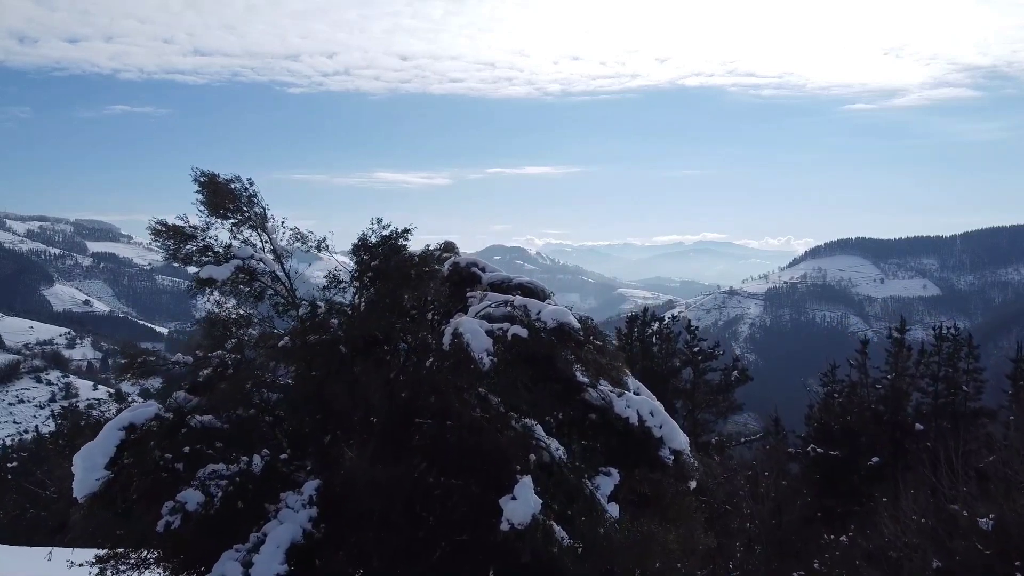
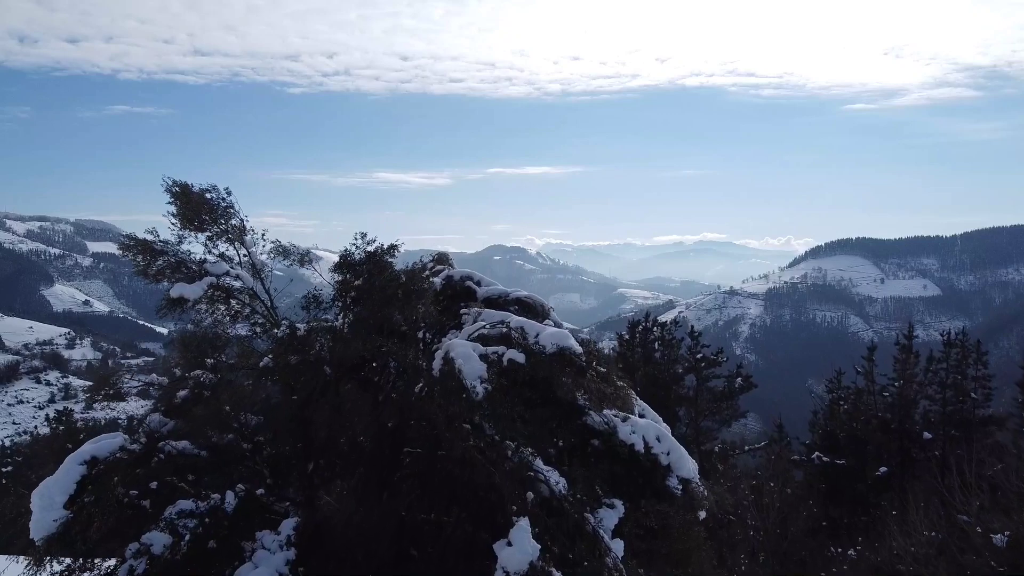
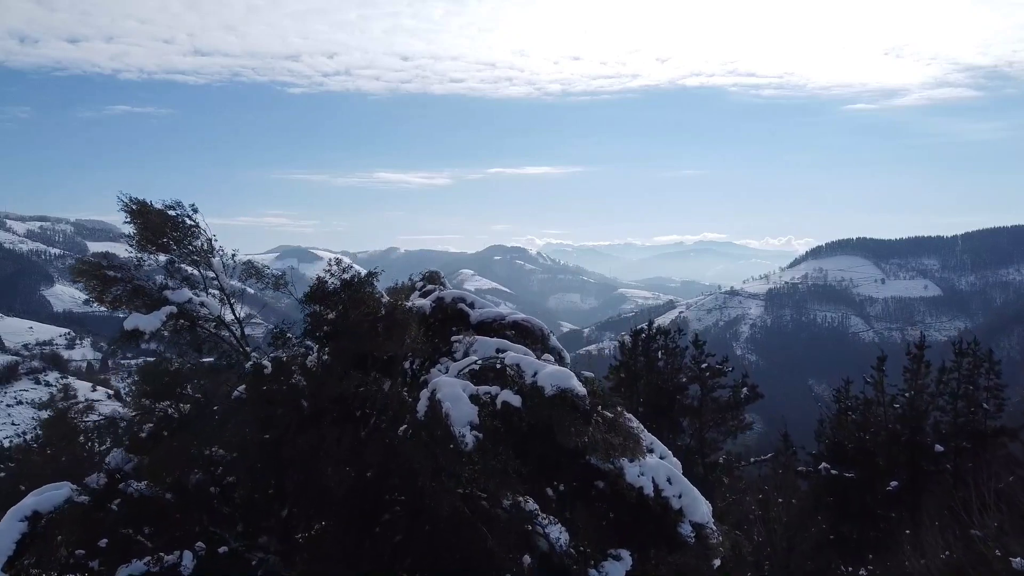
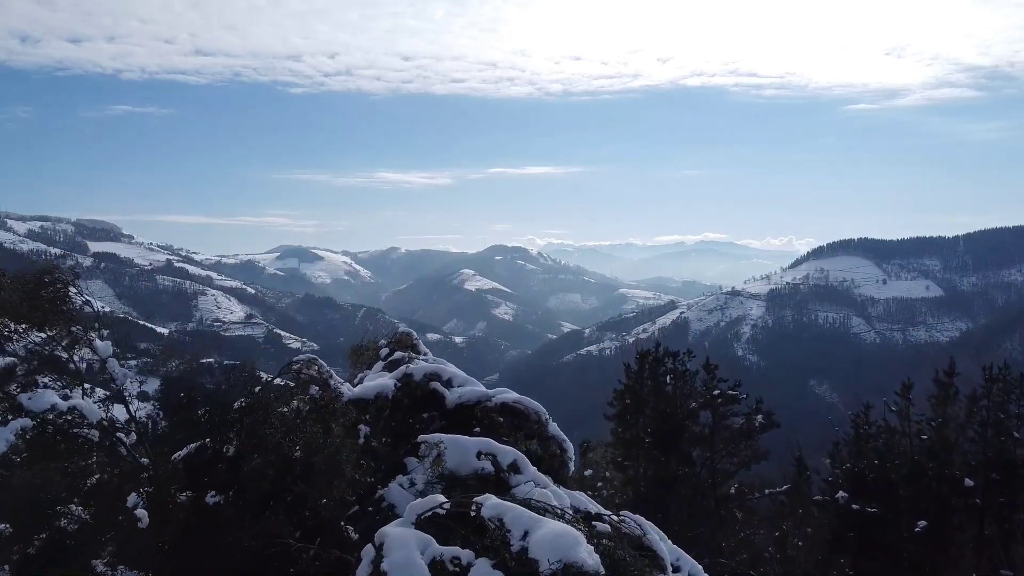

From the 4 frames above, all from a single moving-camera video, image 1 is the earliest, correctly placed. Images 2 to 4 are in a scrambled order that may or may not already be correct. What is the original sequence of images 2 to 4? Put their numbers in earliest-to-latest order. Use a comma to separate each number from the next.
2, 3, 4
